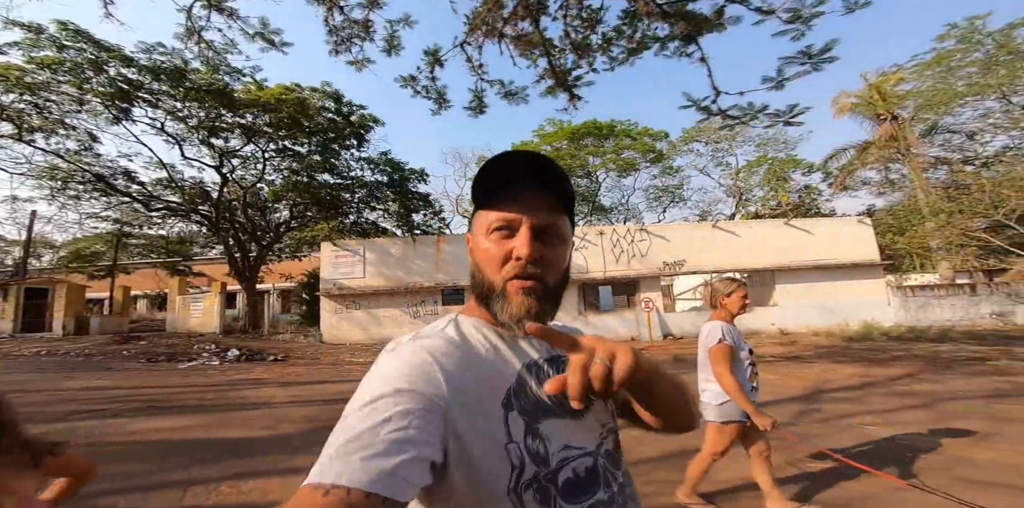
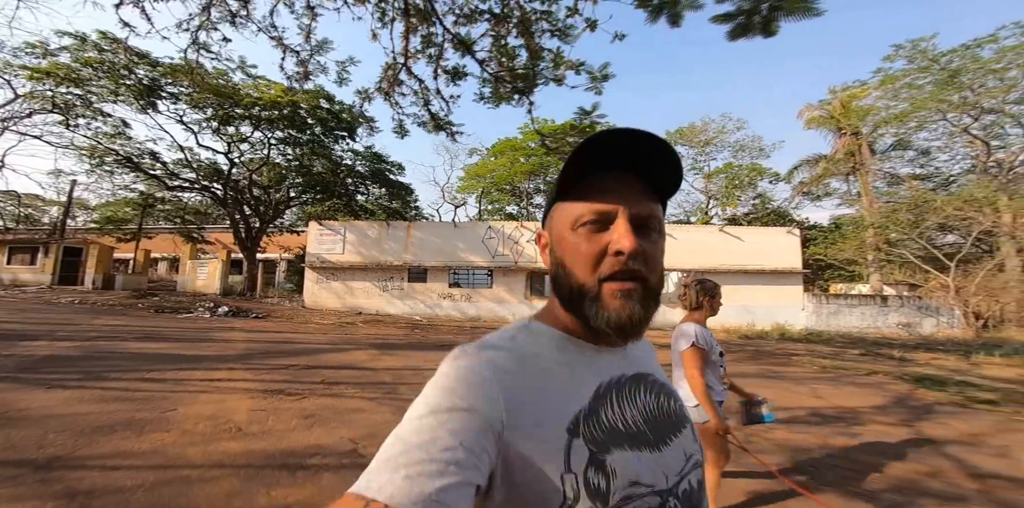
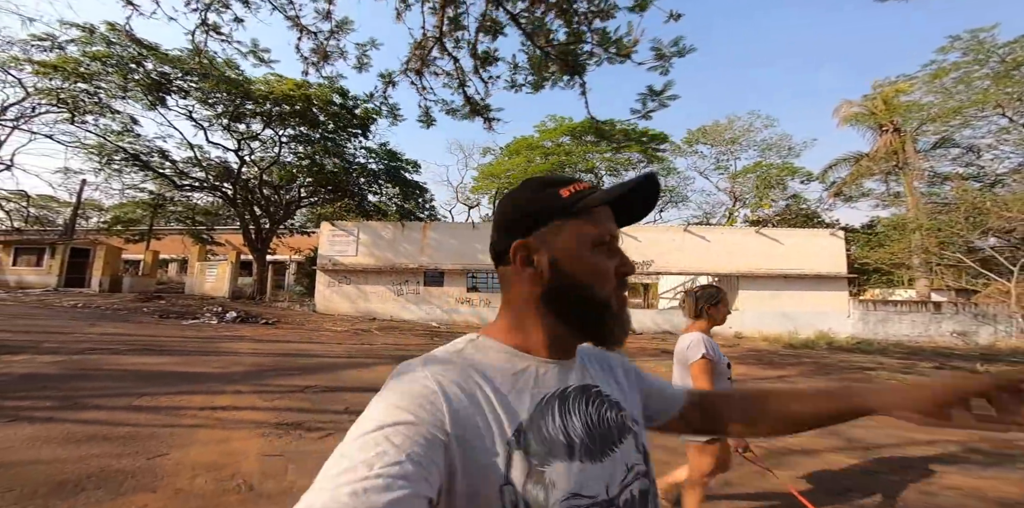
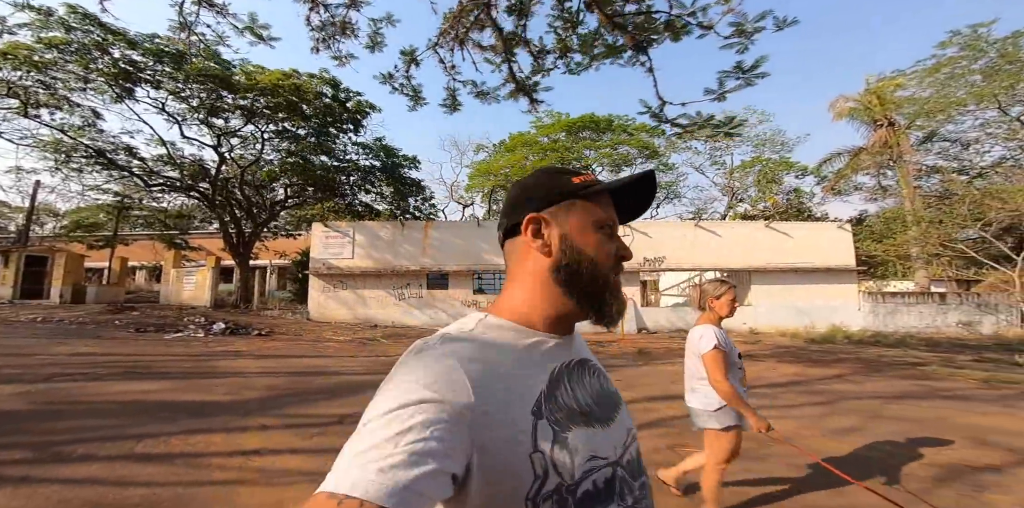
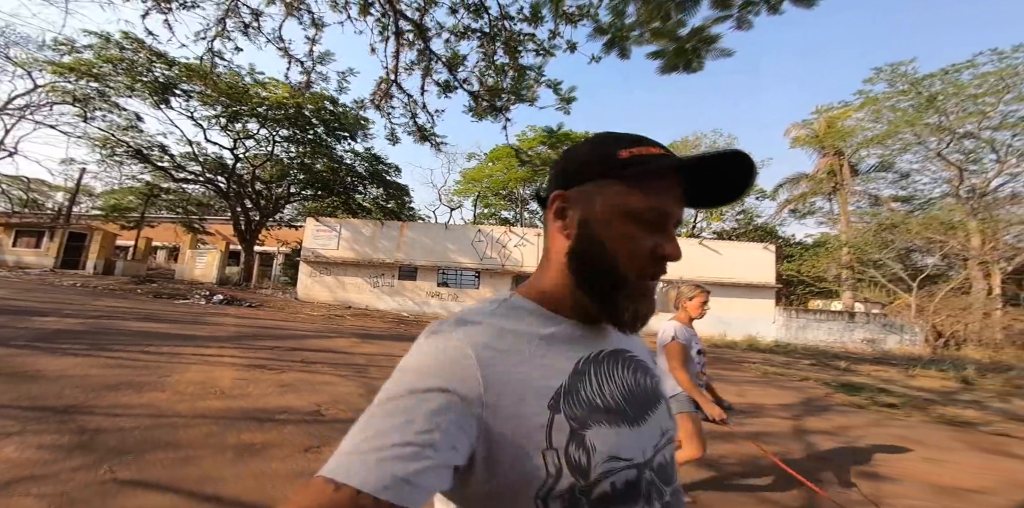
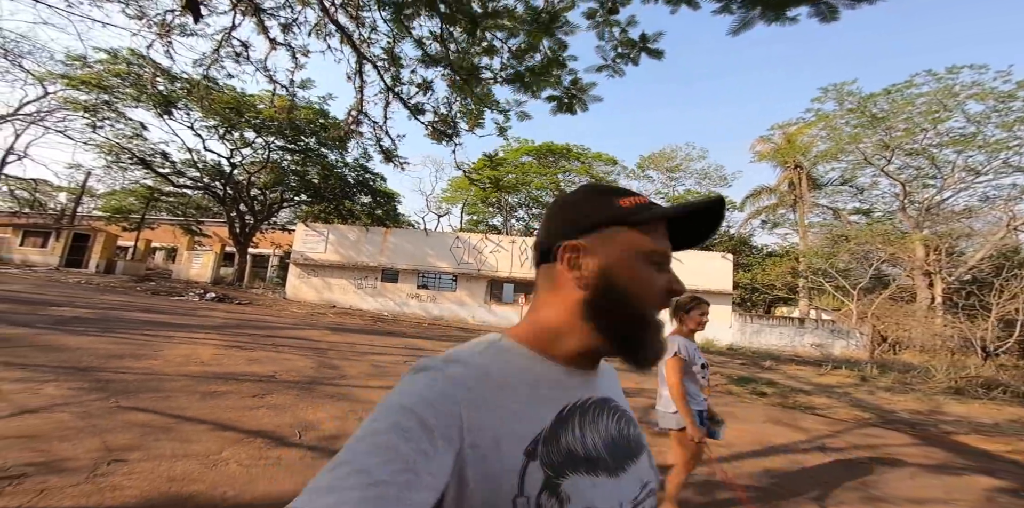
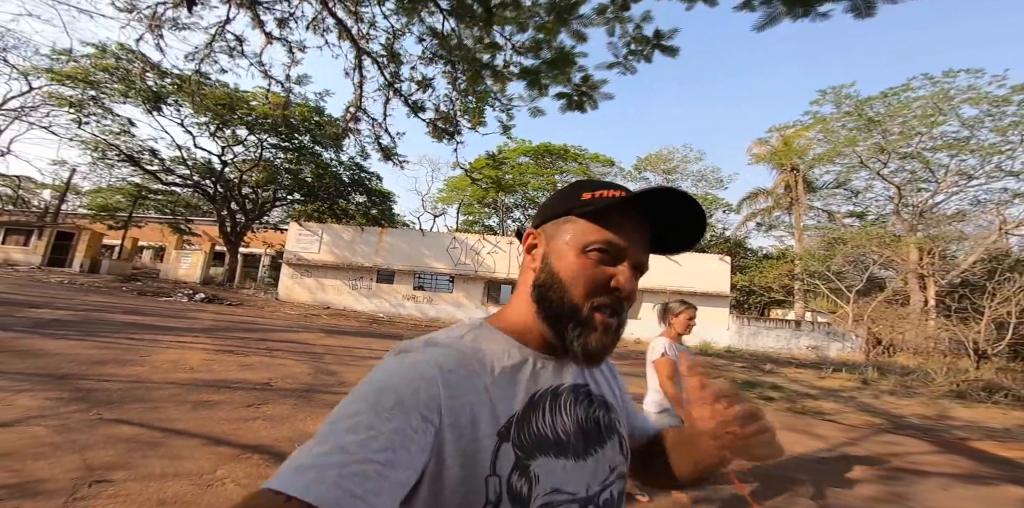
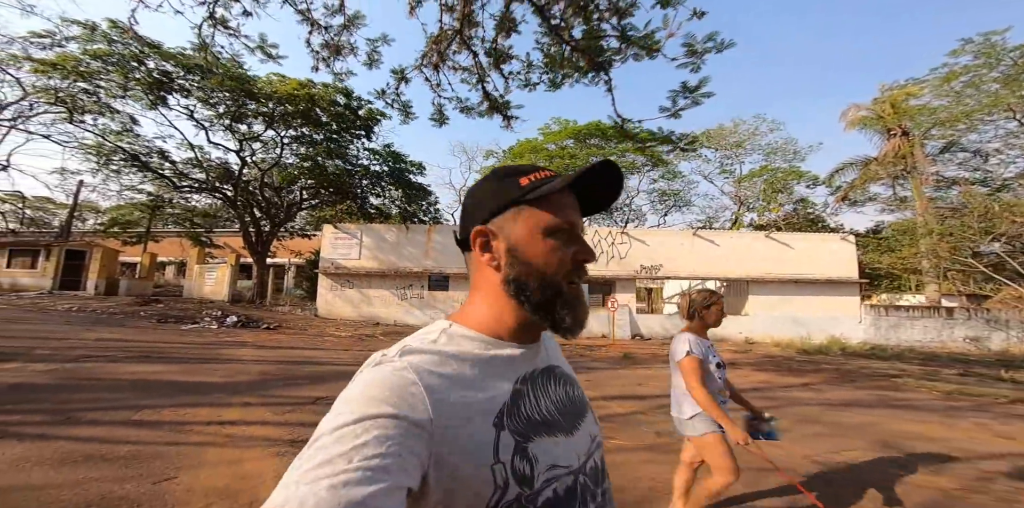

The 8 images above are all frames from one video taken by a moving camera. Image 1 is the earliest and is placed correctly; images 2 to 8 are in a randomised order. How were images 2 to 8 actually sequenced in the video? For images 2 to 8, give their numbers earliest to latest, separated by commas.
4, 8, 3, 2, 5, 7, 6
